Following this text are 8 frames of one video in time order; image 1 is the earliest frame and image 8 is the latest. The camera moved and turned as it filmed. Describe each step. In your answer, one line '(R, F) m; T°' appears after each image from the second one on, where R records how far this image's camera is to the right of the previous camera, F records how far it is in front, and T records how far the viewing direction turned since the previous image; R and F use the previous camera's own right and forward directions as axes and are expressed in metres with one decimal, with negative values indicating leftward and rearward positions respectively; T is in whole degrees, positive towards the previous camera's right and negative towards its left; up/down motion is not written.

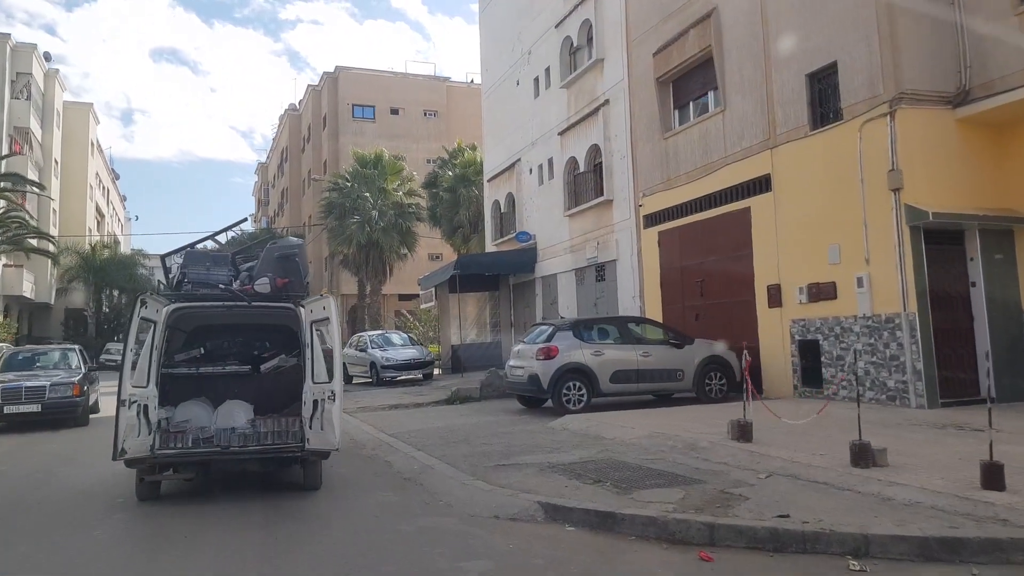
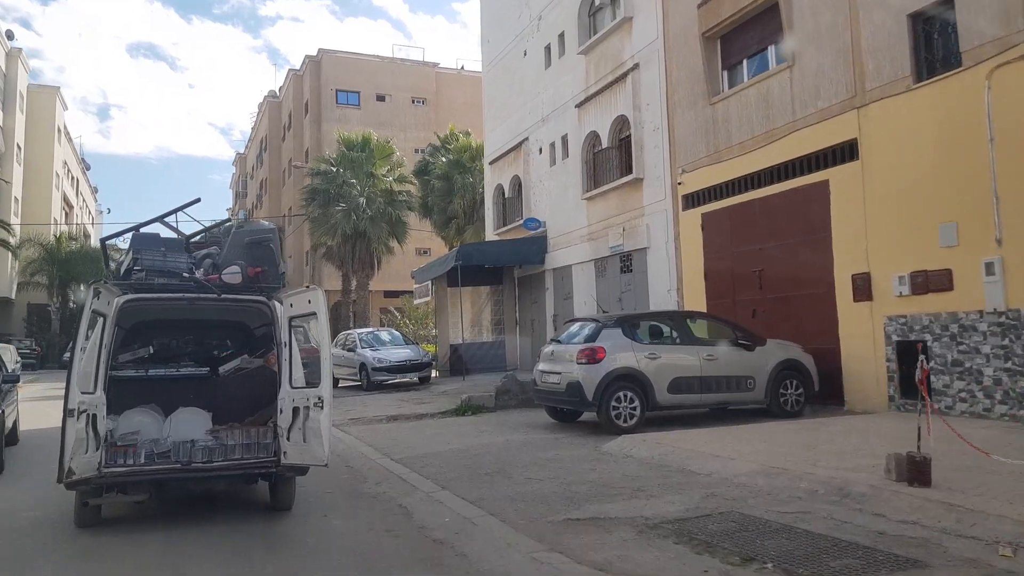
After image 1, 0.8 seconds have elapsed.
(-0.6, +2.4) m; +1°
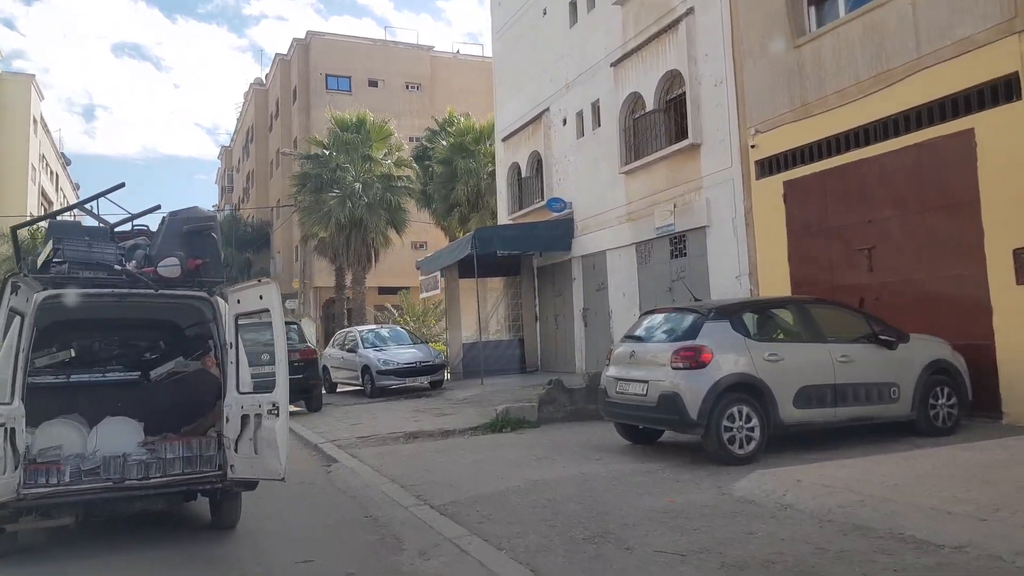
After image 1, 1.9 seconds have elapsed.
(-0.7, +2.5) m; +1°
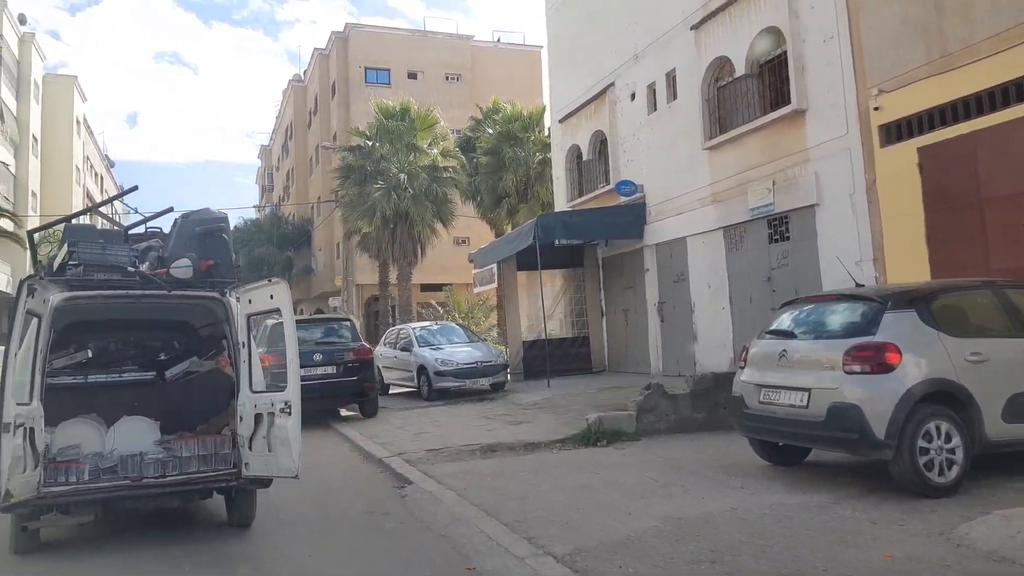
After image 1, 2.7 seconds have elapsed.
(-0.6, +1.5) m; -3°
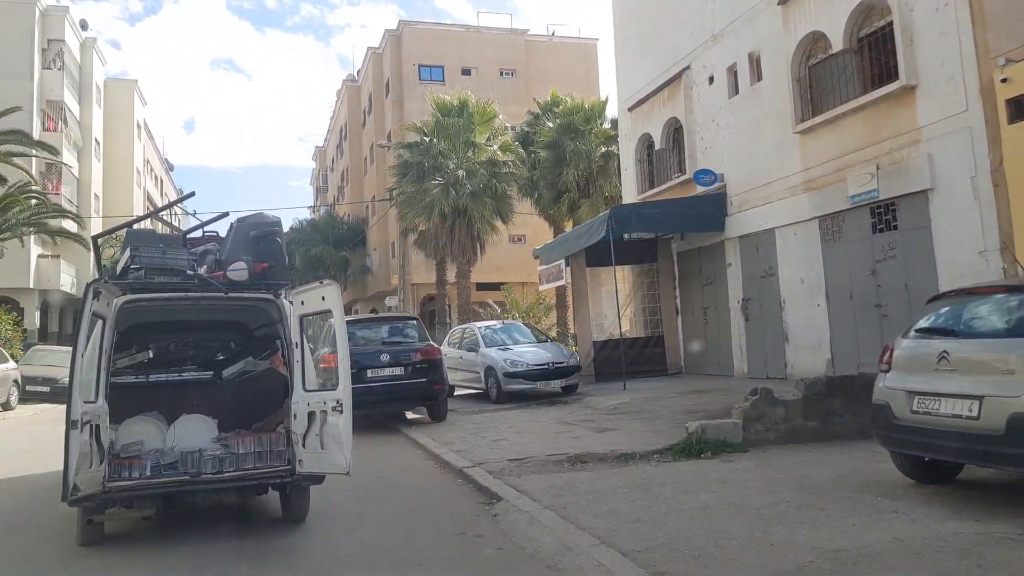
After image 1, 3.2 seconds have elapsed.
(-0.4, +0.7) m; -3°
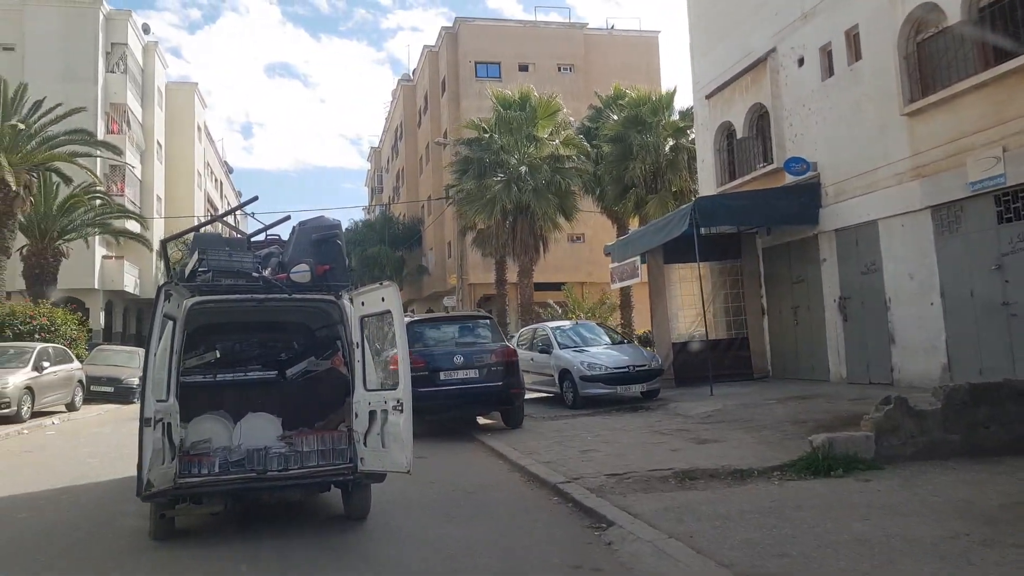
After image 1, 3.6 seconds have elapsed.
(-0.4, +0.8) m; -4°
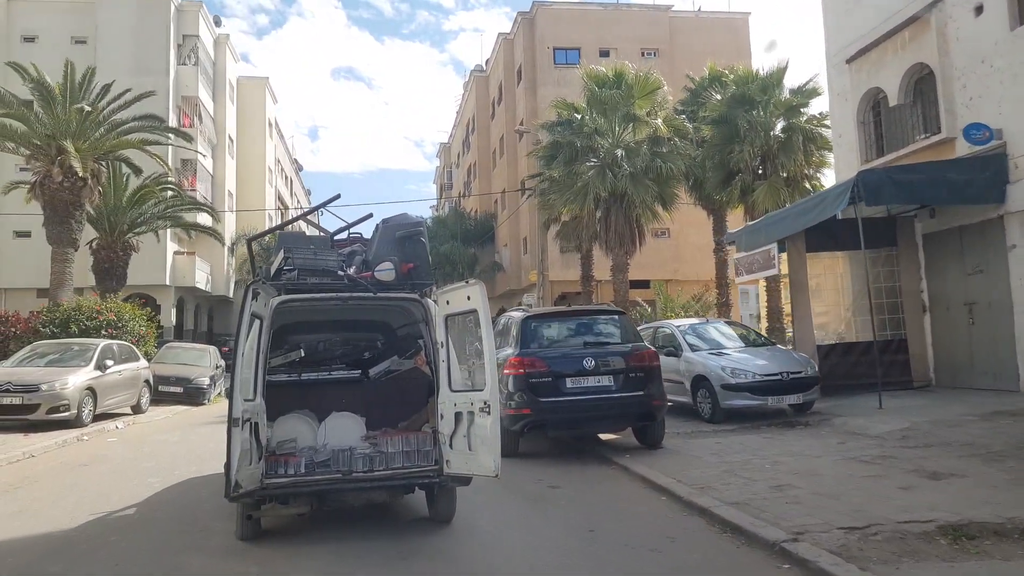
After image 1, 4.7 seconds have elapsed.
(-0.9, +1.9) m; -4°
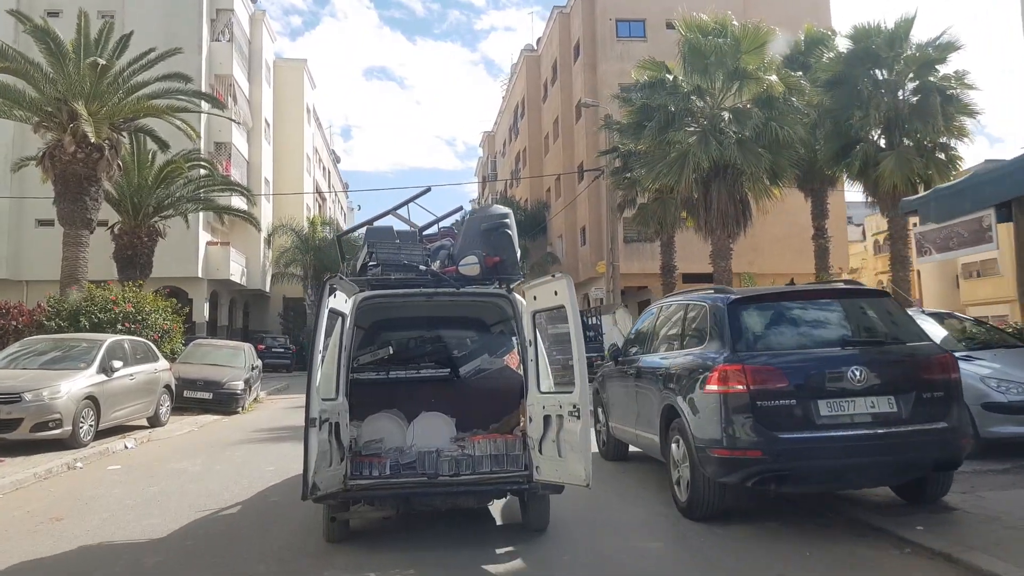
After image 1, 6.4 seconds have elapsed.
(-1.2, +3.1) m; -2°
